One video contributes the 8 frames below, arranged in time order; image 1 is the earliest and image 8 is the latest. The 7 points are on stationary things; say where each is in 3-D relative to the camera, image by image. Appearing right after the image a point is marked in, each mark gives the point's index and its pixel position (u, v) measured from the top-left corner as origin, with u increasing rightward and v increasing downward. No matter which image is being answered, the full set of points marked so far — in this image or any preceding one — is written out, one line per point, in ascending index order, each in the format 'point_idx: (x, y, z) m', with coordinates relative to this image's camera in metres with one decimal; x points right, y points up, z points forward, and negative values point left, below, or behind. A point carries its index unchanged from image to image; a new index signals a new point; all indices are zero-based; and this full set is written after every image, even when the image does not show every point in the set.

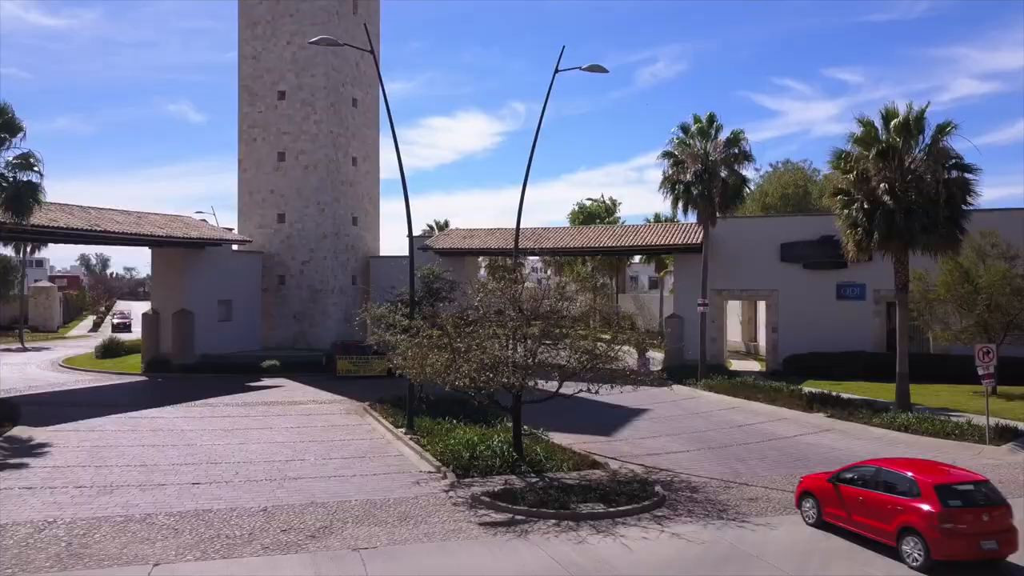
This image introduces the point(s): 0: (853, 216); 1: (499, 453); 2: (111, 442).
0: (+8.6, +1.8, +19.9) m
1: (-0.2, -3.0, +14.2) m
2: (-8.4, -3.2, +16.4) m
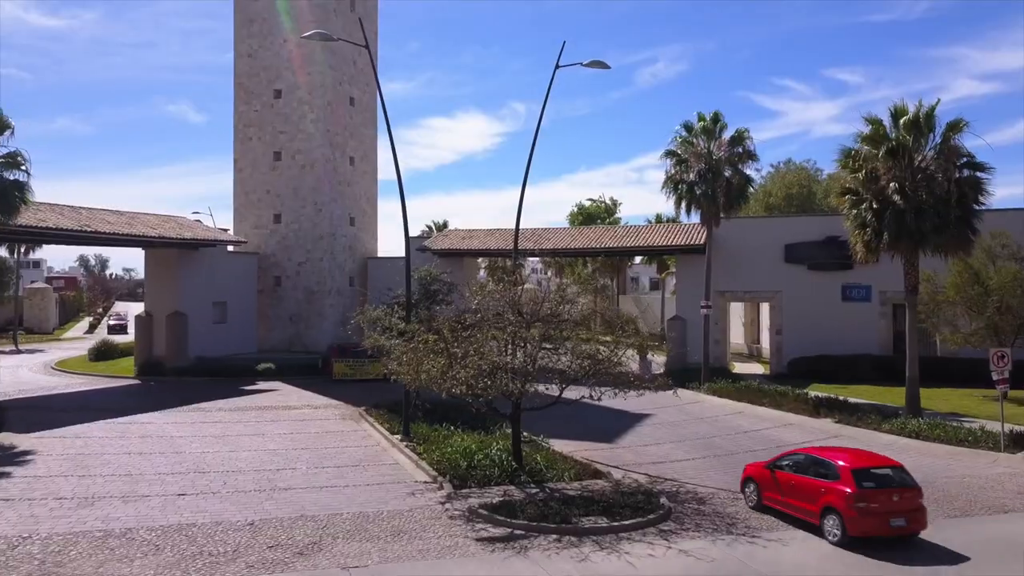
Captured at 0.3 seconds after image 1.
0: (+8.6, +1.8, +19.3) m
1: (-0.3, -3.0, +13.7) m
2: (-8.4, -3.3, +15.9) m
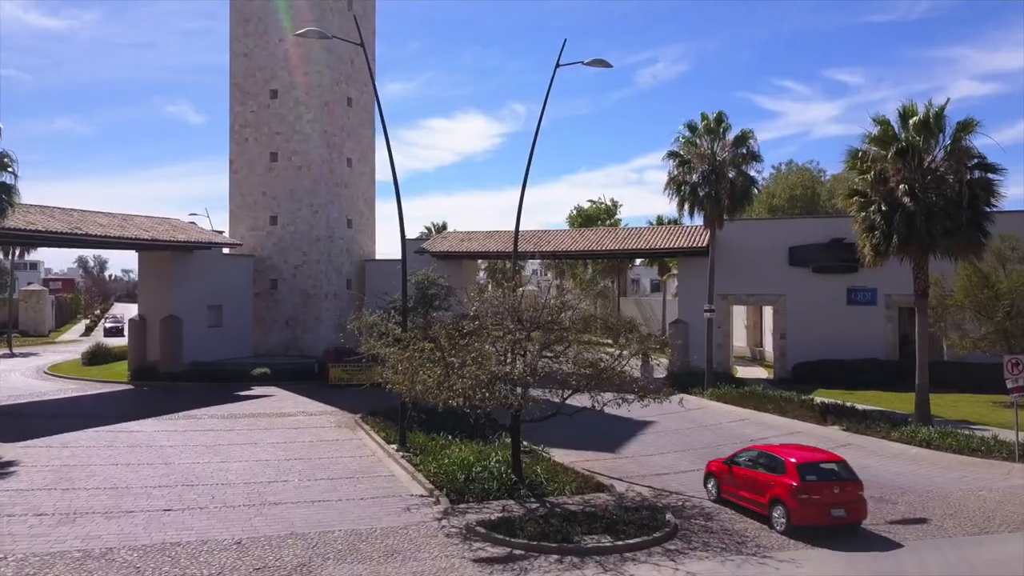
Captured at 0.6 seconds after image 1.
0: (+8.6, +1.6, +18.9) m
1: (-0.3, -3.1, +13.2) m
2: (-8.4, -3.4, +15.4) m
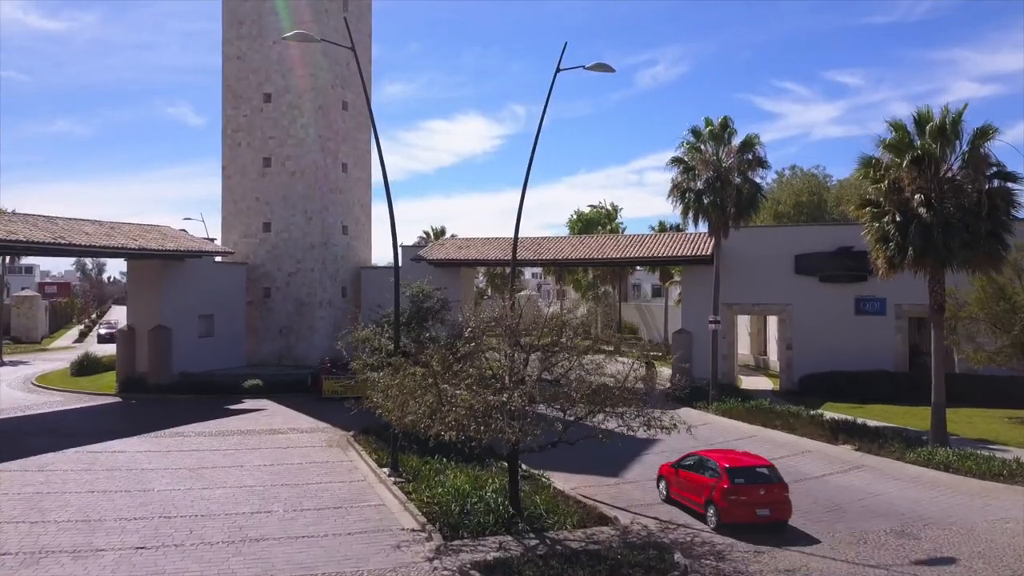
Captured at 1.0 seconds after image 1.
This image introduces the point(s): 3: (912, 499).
0: (+8.6, +1.3, +18.1) m
1: (-0.3, -3.4, +12.4) m
2: (-8.5, -3.7, +14.6) m
3: (+7.3, -3.9, +14.5) m
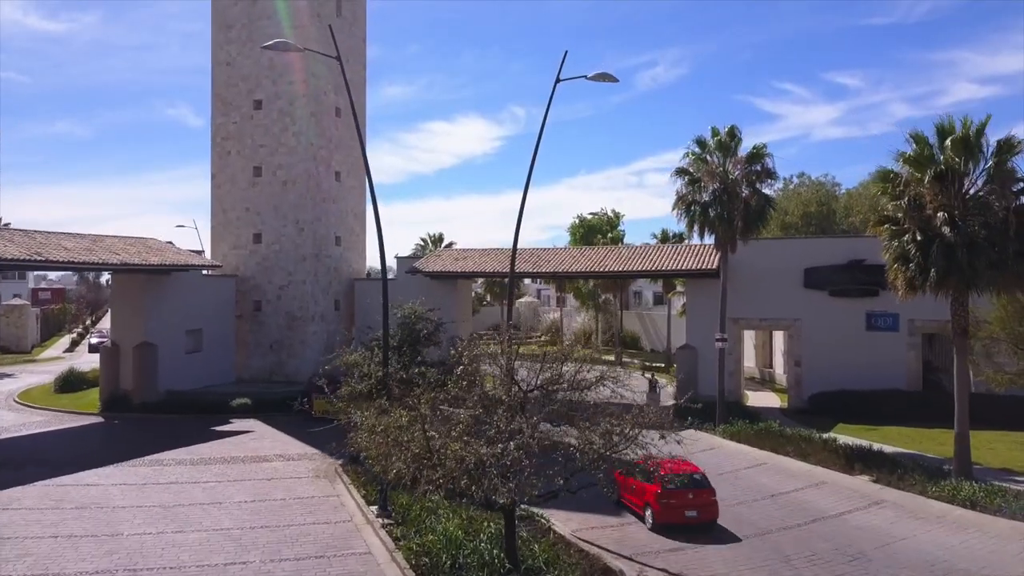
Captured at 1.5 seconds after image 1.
0: (+8.5, +0.8, +17.1) m
1: (-0.4, -3.9, +11.4) m
2: (-8.5, -4.2, +13.6) m
3: (+7.3, -4.4, +13.4) m
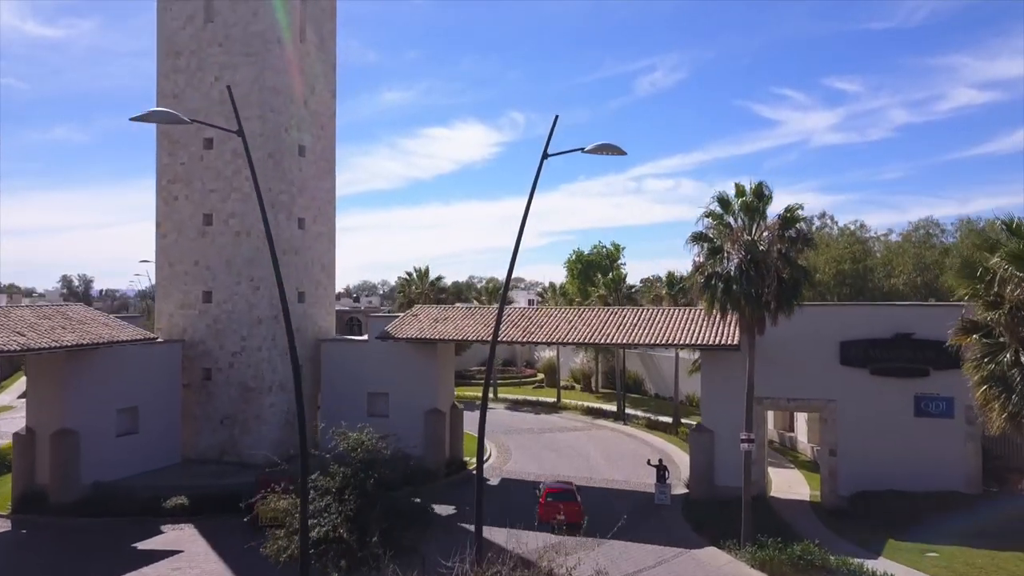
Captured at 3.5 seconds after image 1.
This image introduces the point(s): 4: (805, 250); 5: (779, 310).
0: (+8.1, -1.4, +13.0) m
1: (-0.8, -6.1, +7.3) m
2: (-8.9, -6.4, +9.5) m
3: (+6.9, -6.6, +9.3) m
4: (+7.4, +1.0, +19.9) m
5: (+6.8, -0.6, +20.0) m
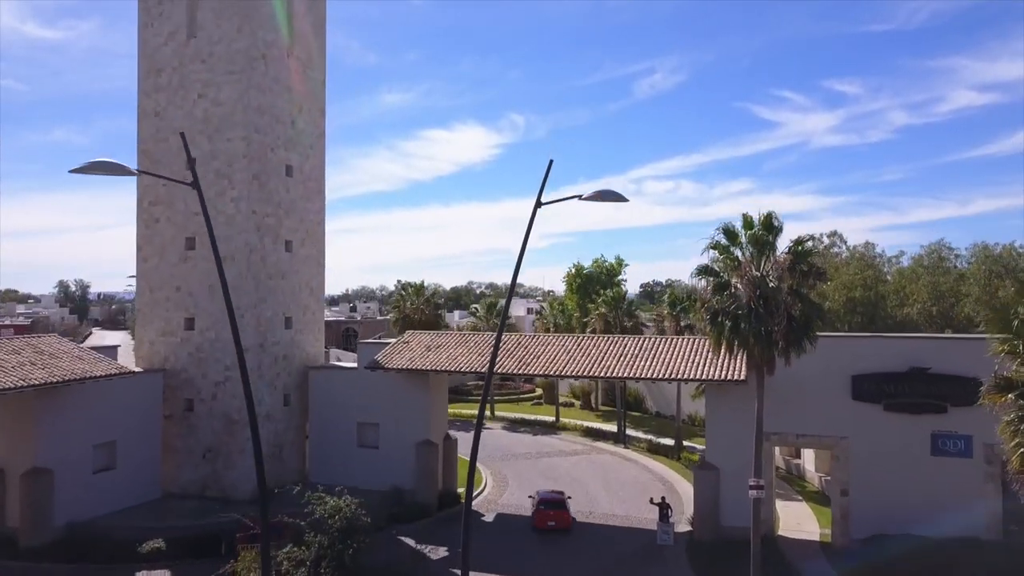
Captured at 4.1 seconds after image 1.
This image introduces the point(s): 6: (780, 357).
0: (+7.9, -2.2, +11.8) m
1: (-0.9, -7.0, +6.1) m
2: (-9.1, -7.3, +8.3) m
3: (+6.7, -7.4, +8.1) m
4: (+7.2, +0.1, +18.8) m
5: (+6.6, -1.4, +18.9) m
6: (+6.5, -1.6, +19.0) m
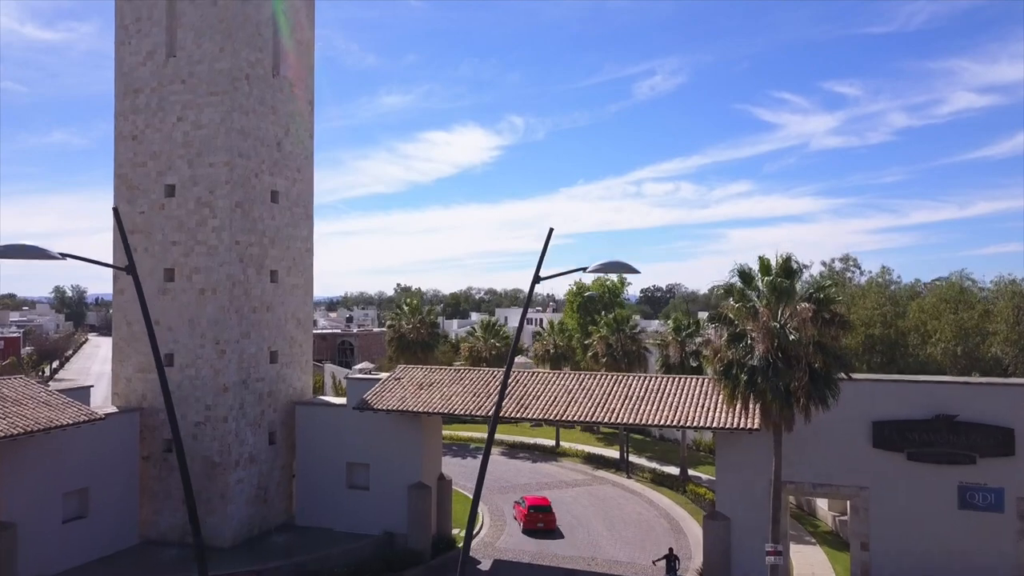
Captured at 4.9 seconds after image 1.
0: (+7.9, -3.3, +10.4) m
1: (-1.0, -8.0, +4.6) m
2: (-9.1, -8.3, +6.8) m
3: (+6.7, -8.5, +6.7) m
4: (+7.2, -1.0, +17.3) m
5: (+6.6, -2.5, +17.4) m
6: (+6.4, -2.7, +17.6) m
